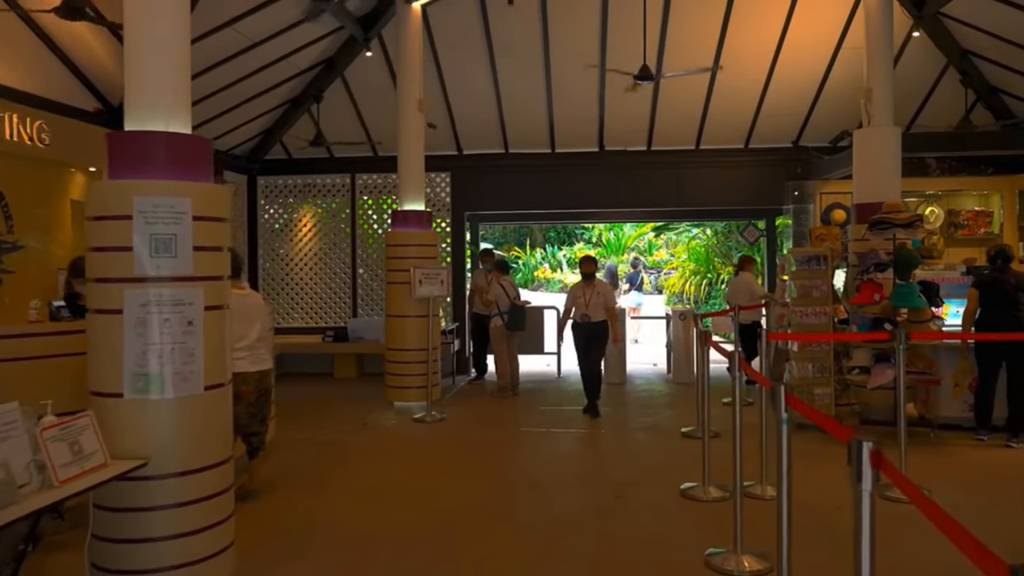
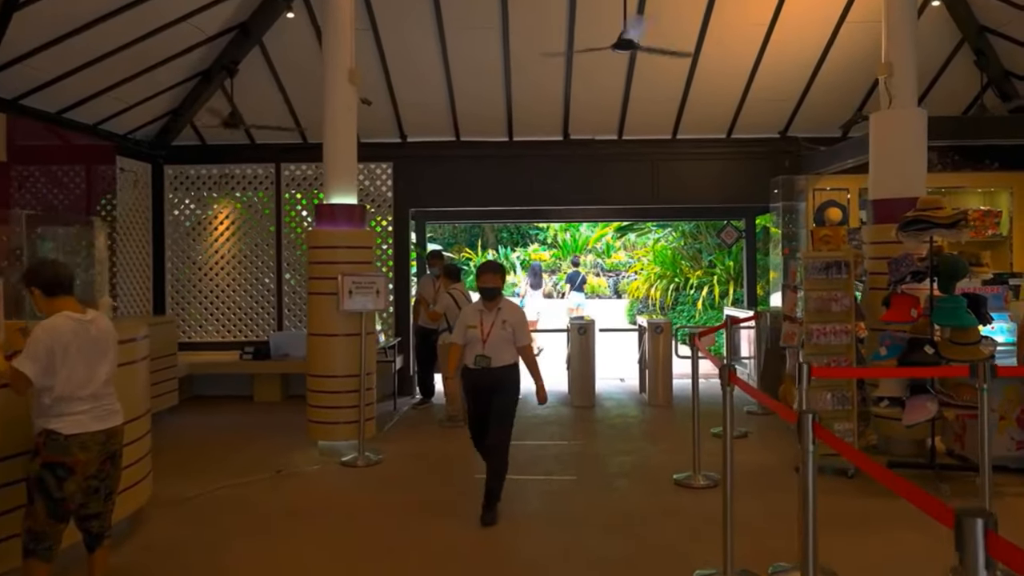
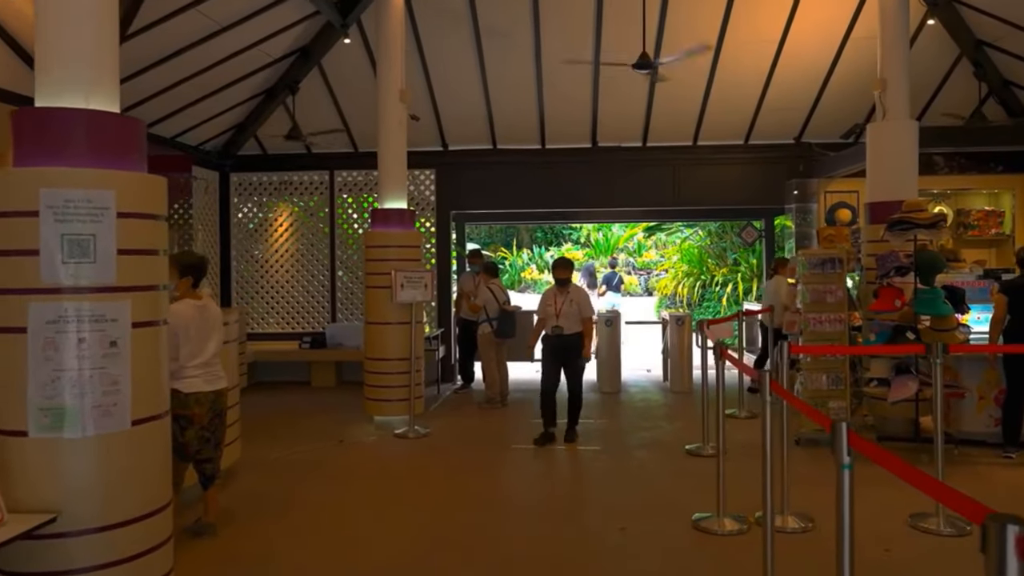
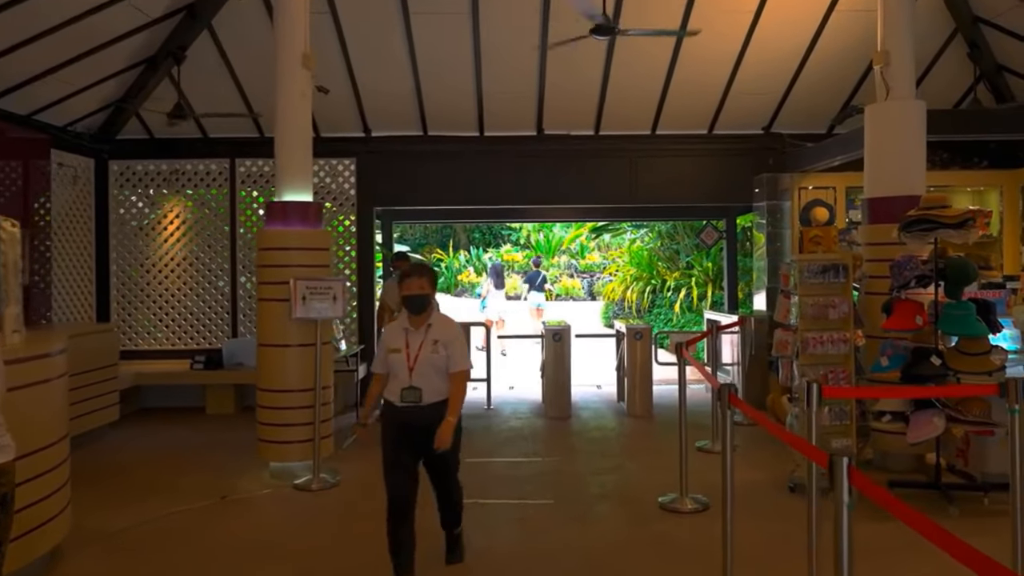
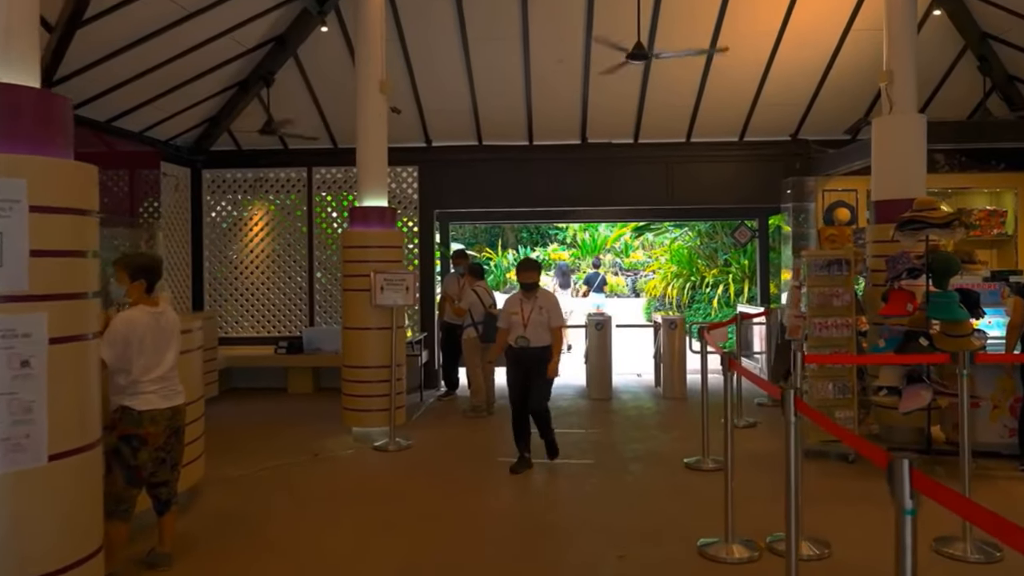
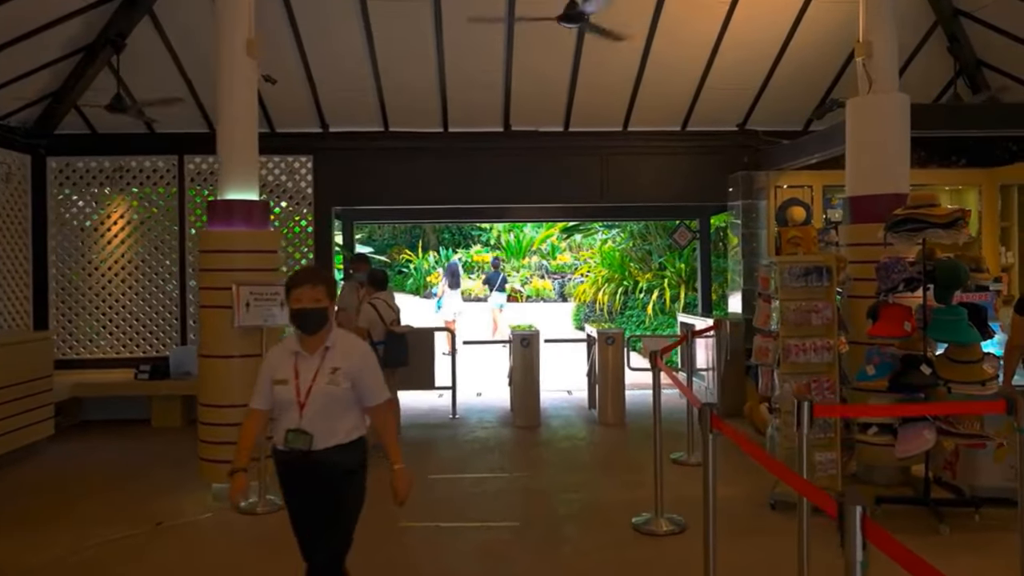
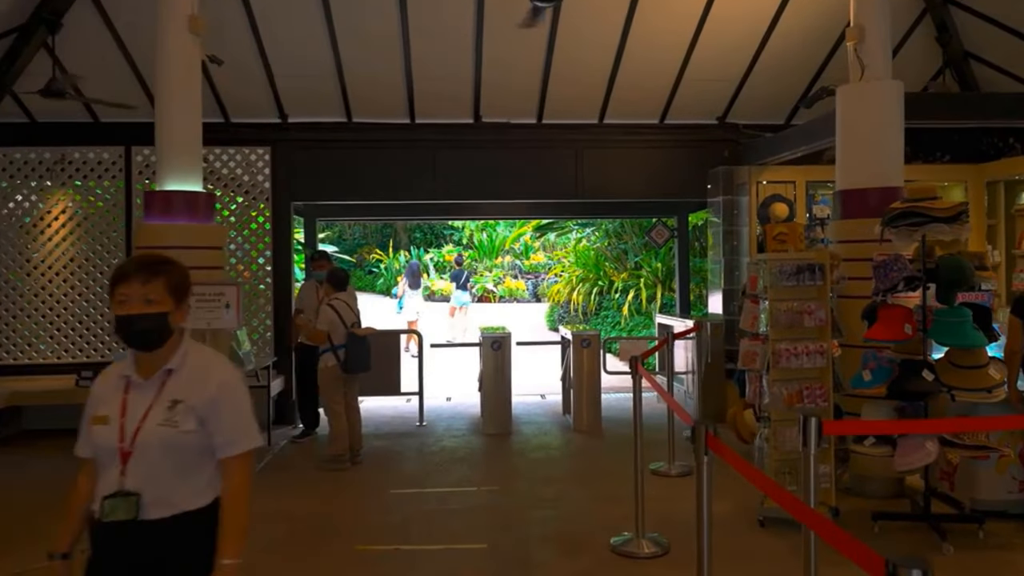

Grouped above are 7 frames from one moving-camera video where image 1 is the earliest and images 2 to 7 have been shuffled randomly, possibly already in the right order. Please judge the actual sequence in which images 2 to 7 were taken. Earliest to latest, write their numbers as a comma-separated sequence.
3, 5, 2, 4, 6, 7
